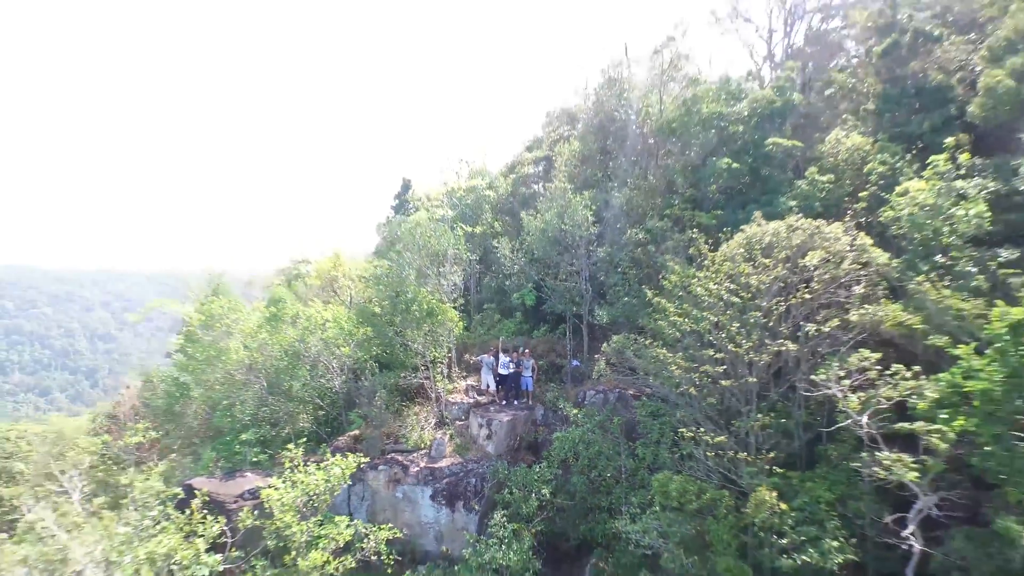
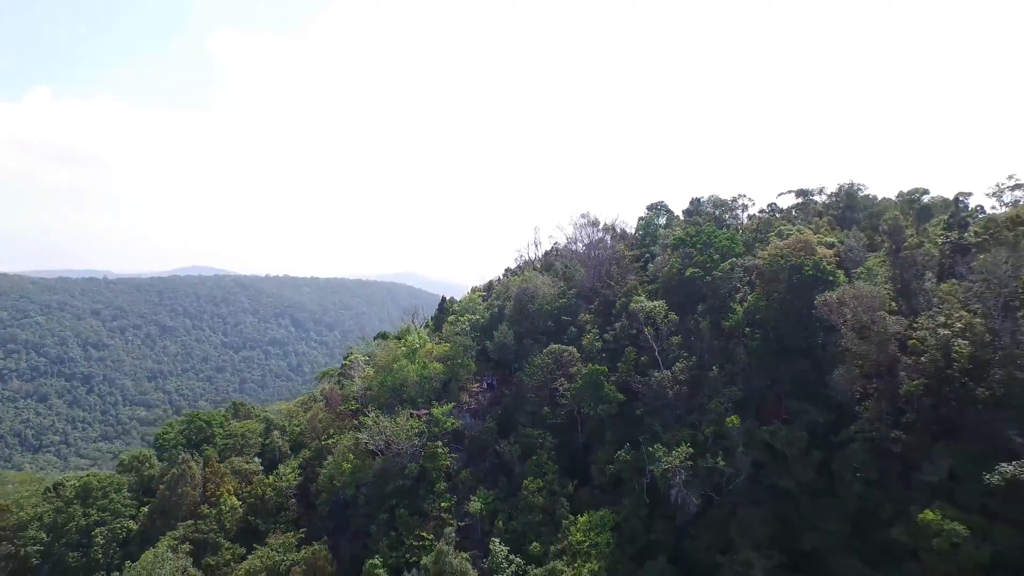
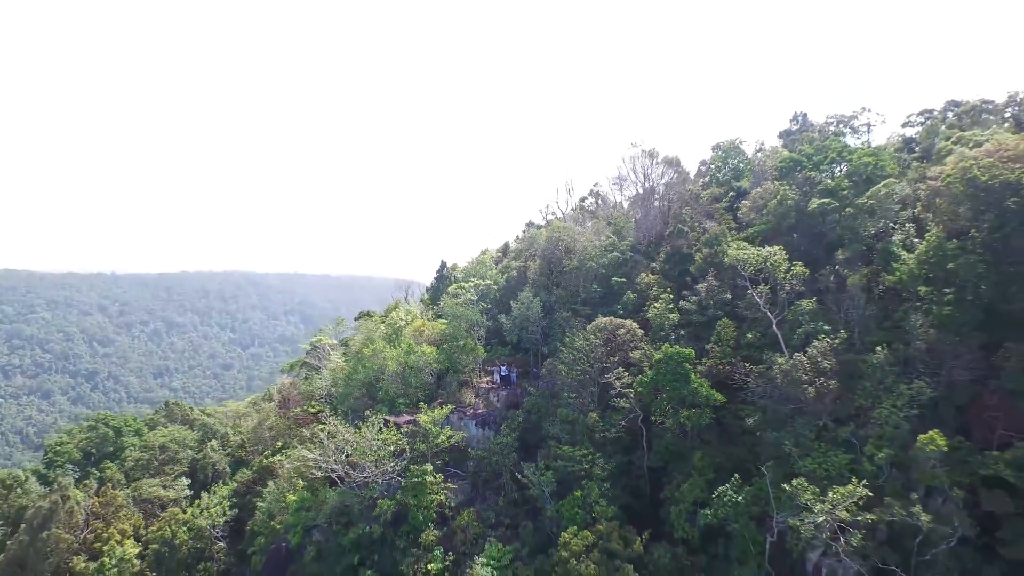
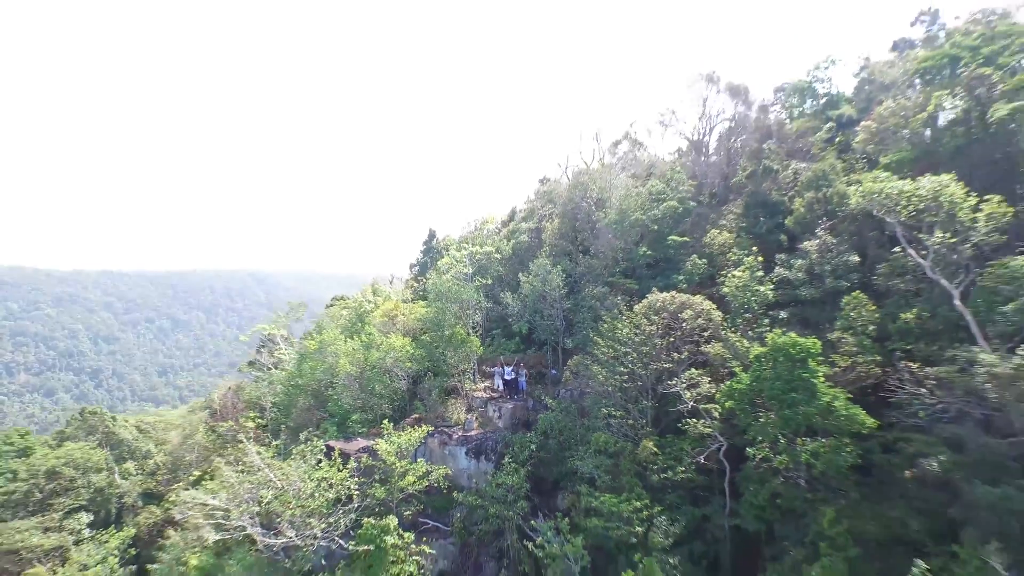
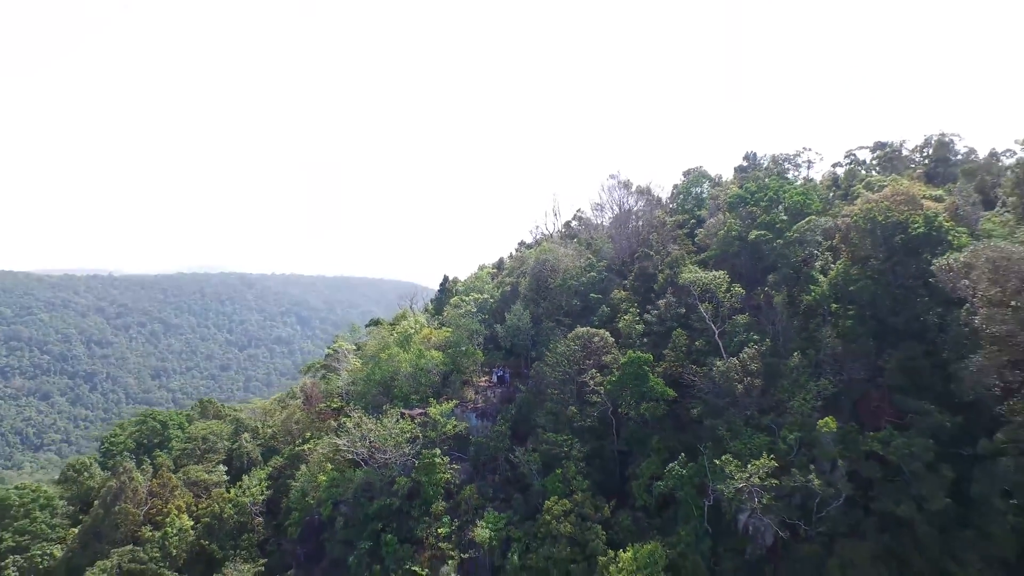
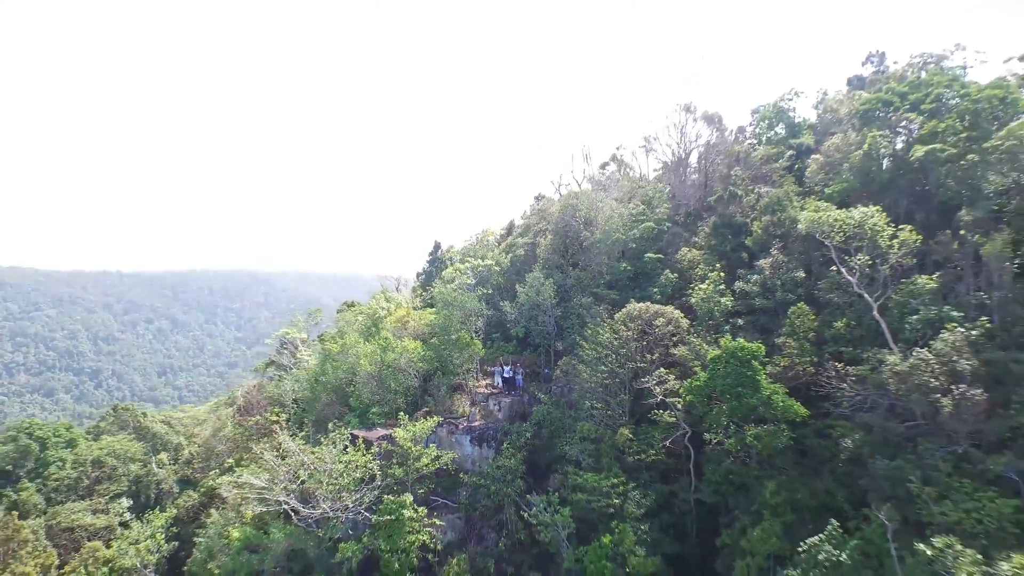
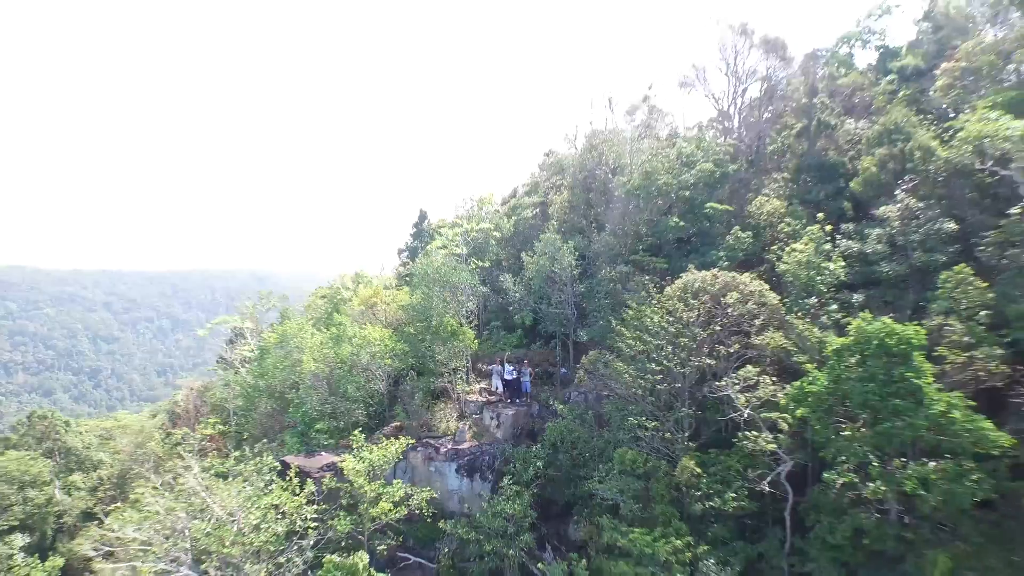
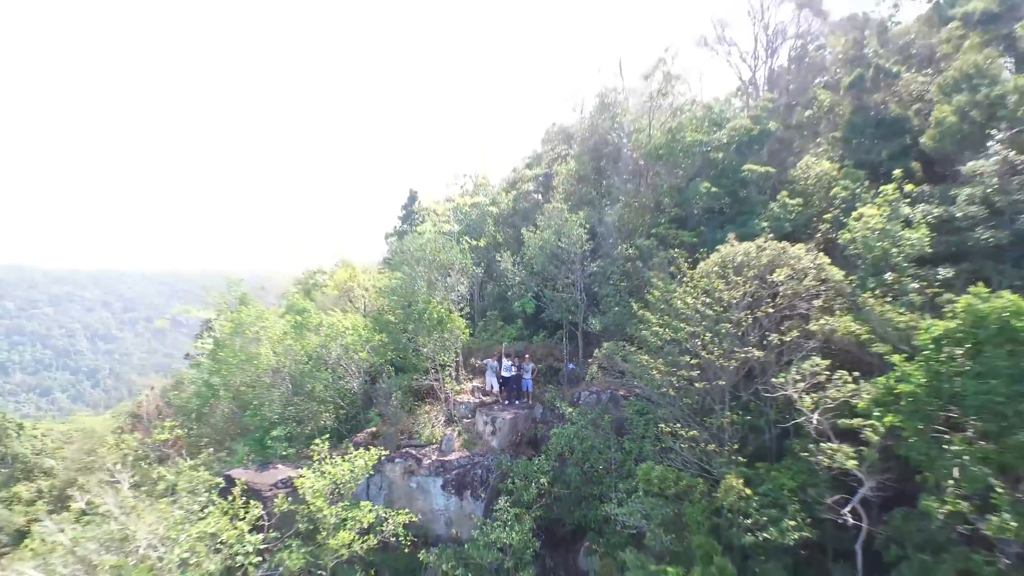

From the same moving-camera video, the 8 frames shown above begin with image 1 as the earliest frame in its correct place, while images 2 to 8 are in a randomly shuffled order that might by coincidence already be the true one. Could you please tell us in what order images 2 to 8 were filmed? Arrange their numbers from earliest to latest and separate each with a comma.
8, 7, 4, 6, 3, 5, 2
